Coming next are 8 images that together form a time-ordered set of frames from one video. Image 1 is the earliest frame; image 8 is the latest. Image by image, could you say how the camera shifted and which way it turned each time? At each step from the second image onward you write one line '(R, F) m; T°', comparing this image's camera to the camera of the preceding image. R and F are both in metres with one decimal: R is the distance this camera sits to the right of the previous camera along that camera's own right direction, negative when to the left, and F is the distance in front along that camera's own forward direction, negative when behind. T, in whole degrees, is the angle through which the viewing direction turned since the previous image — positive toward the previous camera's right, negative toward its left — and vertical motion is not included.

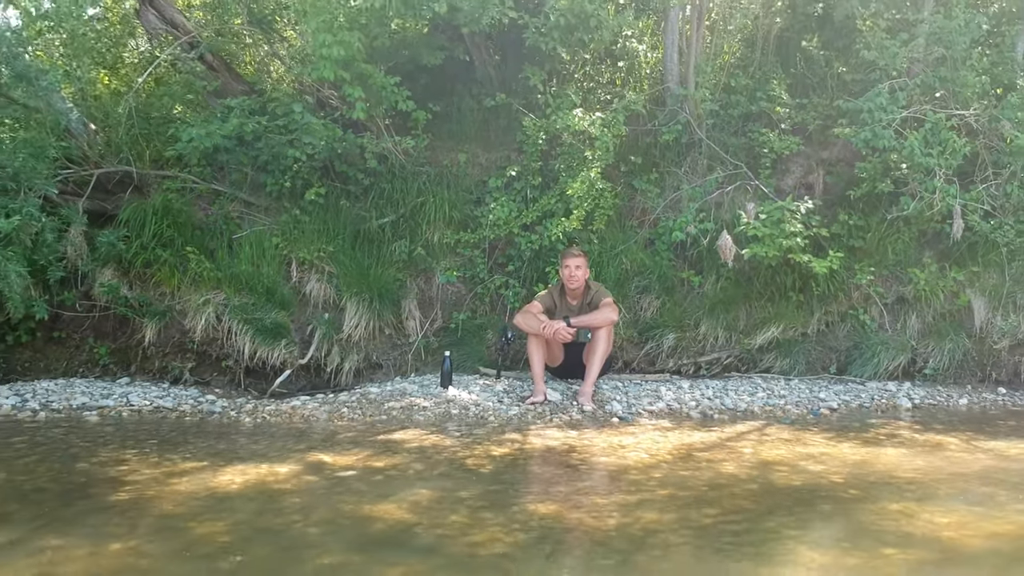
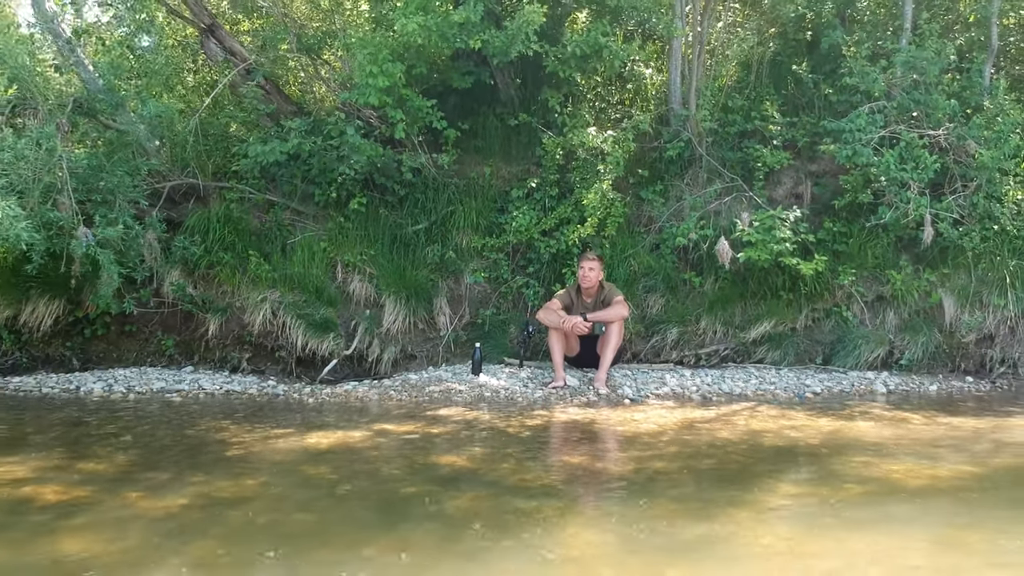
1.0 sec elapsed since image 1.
(-0.2, -0.9) m; 0°
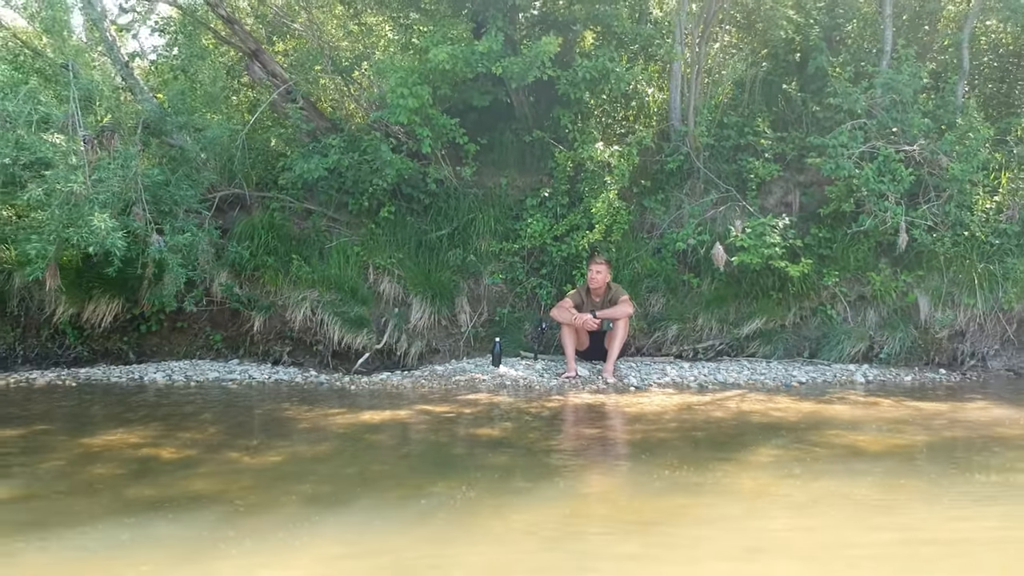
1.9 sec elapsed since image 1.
(-0.2, -0.9) m; 0°
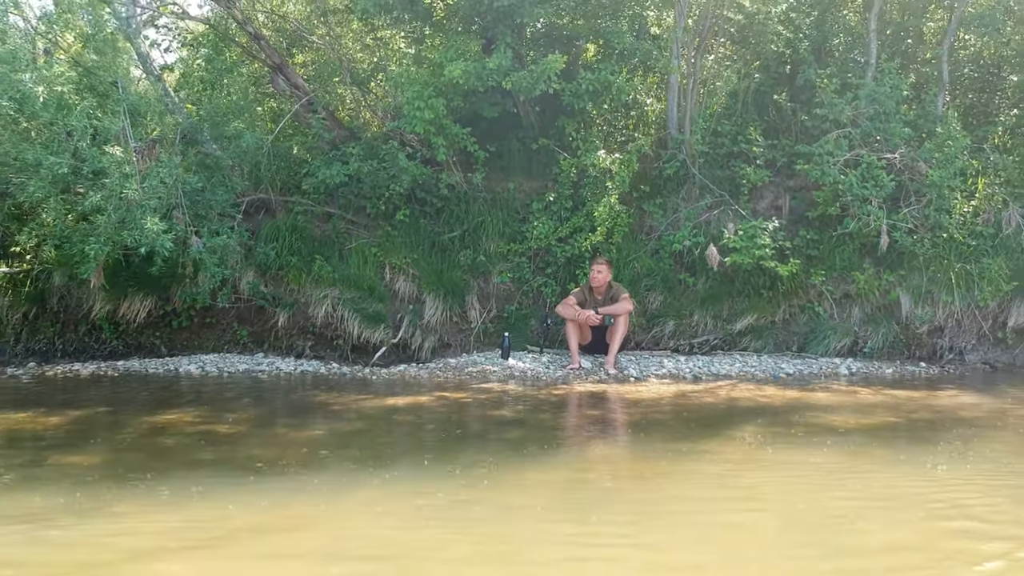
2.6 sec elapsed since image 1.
(-0.1, -0.6) m; 0°
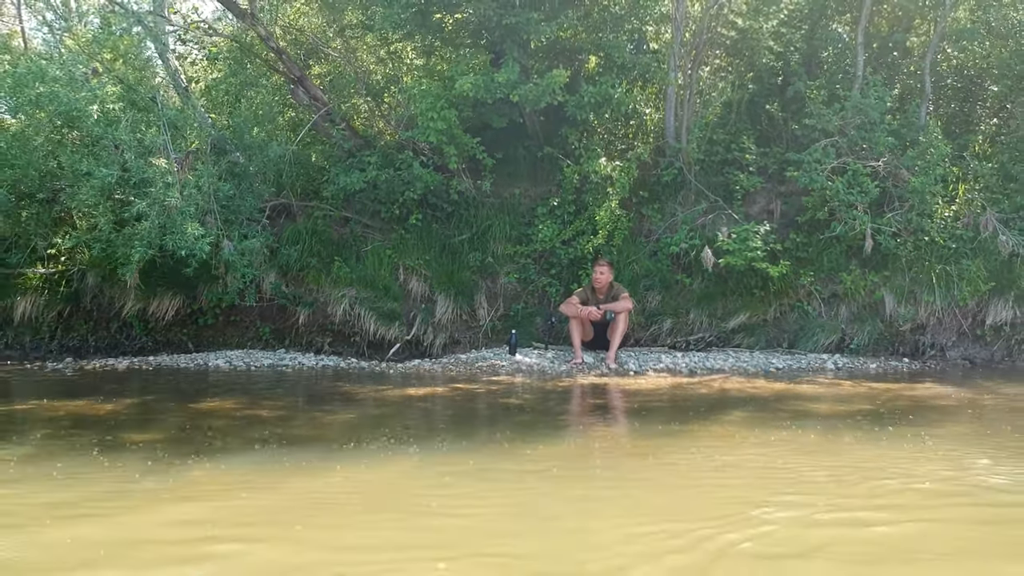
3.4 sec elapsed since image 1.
(-0.1, -0.6) m; 0°
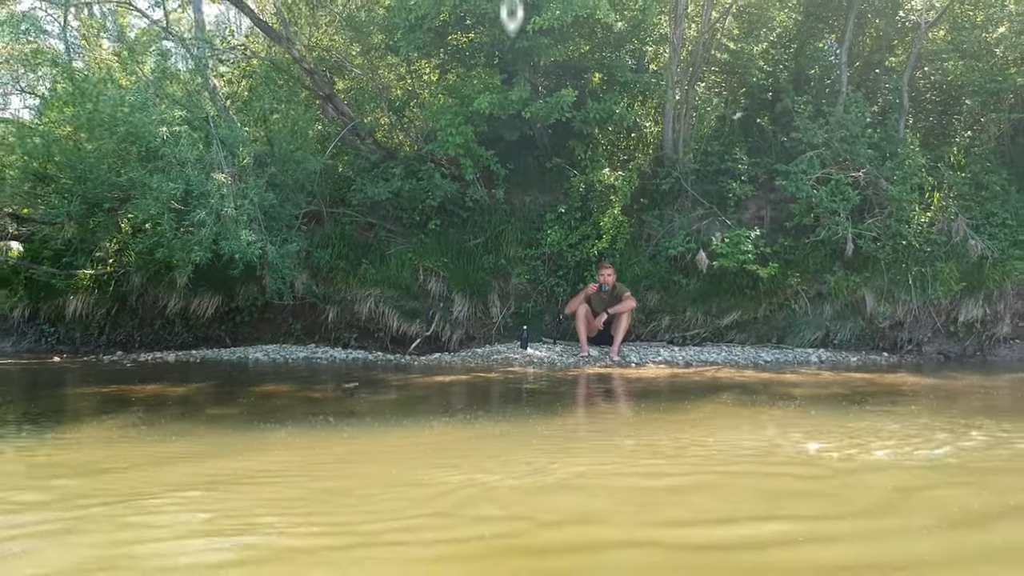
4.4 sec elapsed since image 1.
(-0.2, -1.0) m; 0°
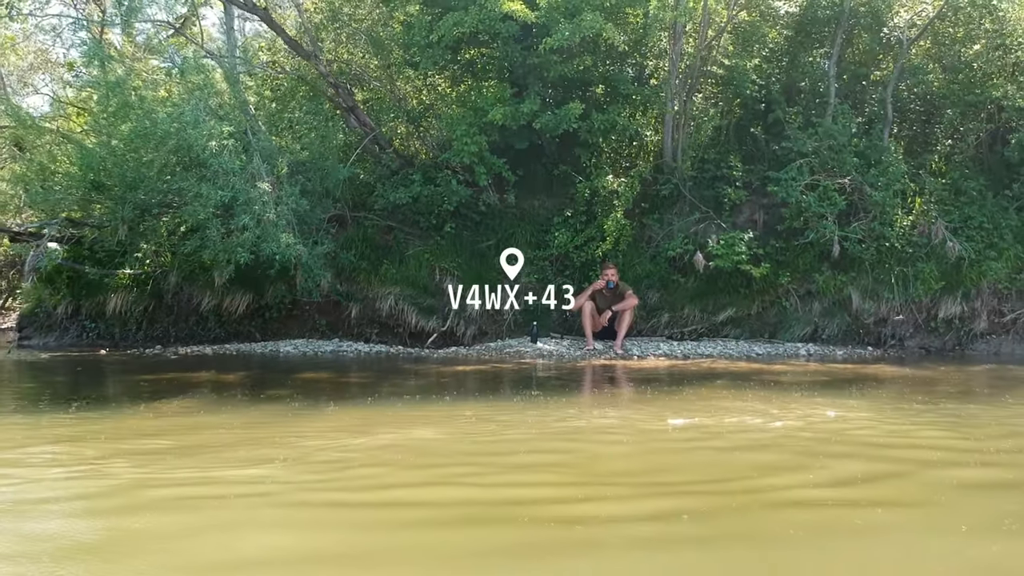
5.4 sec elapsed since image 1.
(-0.2, -0.9) m; 0°
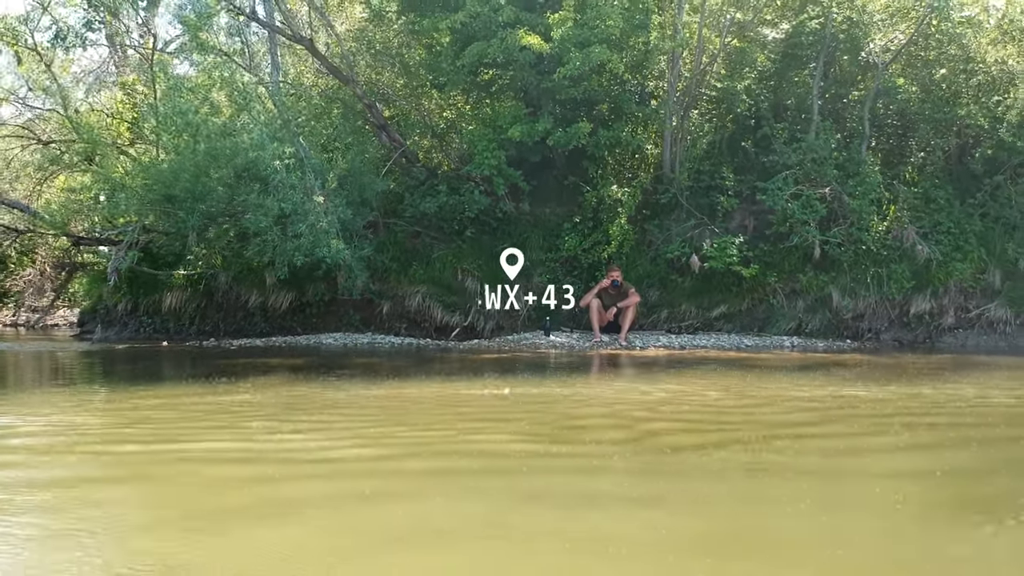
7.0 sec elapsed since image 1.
(-0.2, -1.4) m; 0°
